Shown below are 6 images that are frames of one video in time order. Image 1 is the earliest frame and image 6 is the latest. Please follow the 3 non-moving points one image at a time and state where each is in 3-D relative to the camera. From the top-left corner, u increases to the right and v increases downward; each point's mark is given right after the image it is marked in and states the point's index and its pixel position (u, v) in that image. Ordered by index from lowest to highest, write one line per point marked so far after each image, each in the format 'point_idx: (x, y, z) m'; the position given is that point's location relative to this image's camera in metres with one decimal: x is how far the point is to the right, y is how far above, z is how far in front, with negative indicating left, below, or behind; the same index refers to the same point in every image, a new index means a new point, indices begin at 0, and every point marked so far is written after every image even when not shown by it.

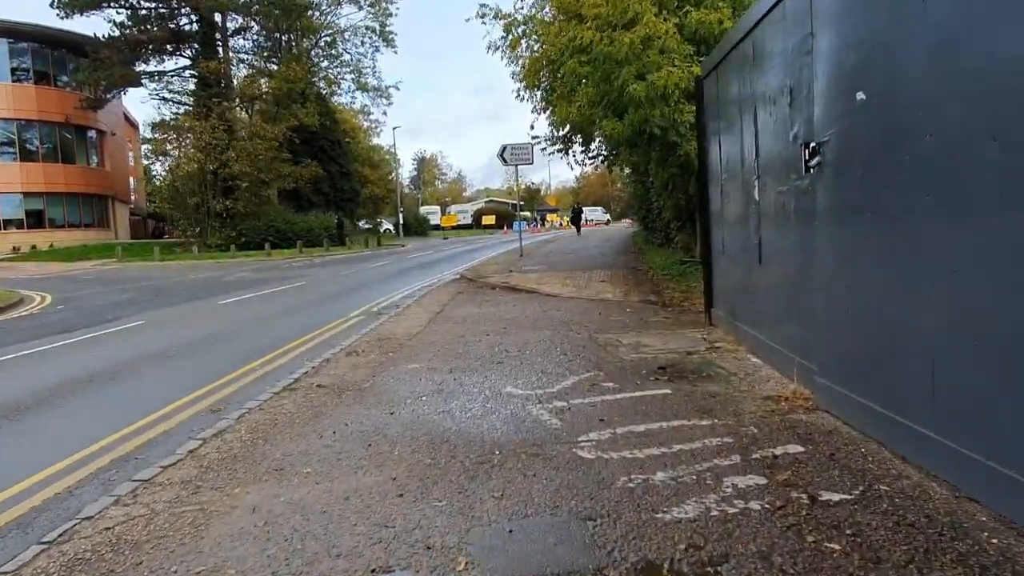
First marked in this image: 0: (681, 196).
0: (+3.2, +1.8, +15.9) m
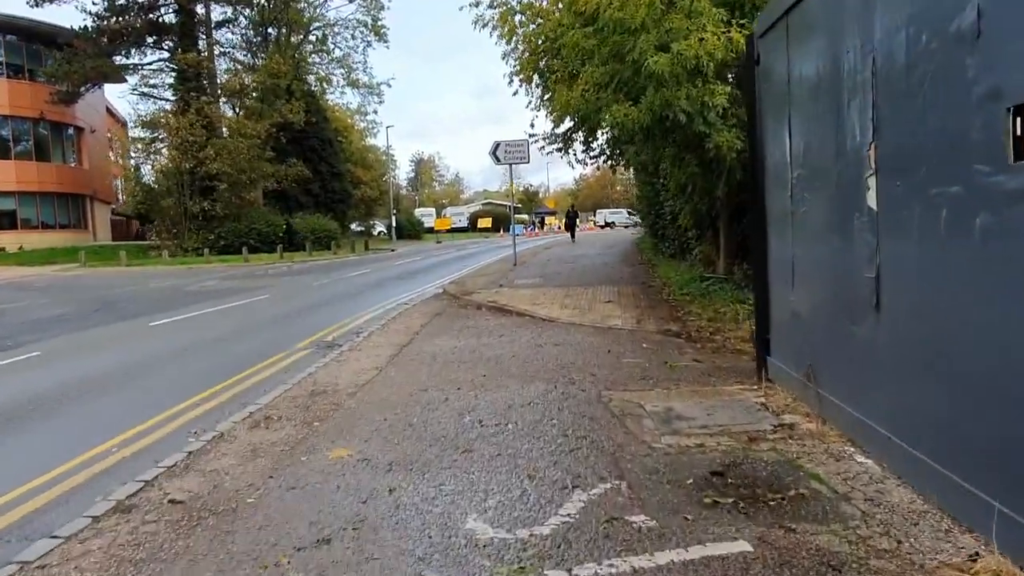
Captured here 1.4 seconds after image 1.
0: (+3.0, +1.4, +13.4) m
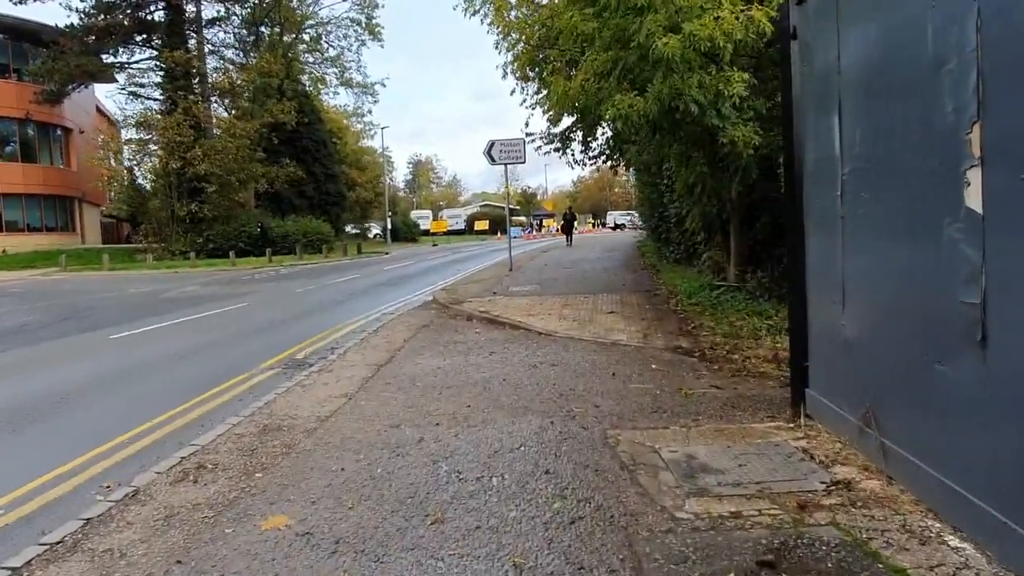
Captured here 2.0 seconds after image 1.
0: (+2.9, +1.3, +12.4) m
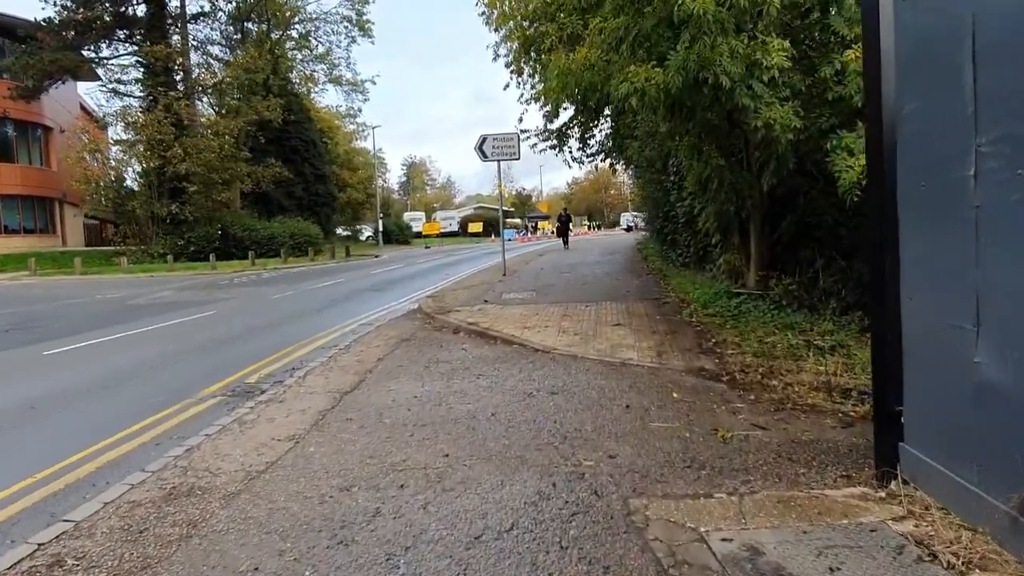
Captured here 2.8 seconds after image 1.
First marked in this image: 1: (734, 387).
0: (+2.8, +1.2, +11.0) m
1: (+1.8, -0.8, +6.8) m
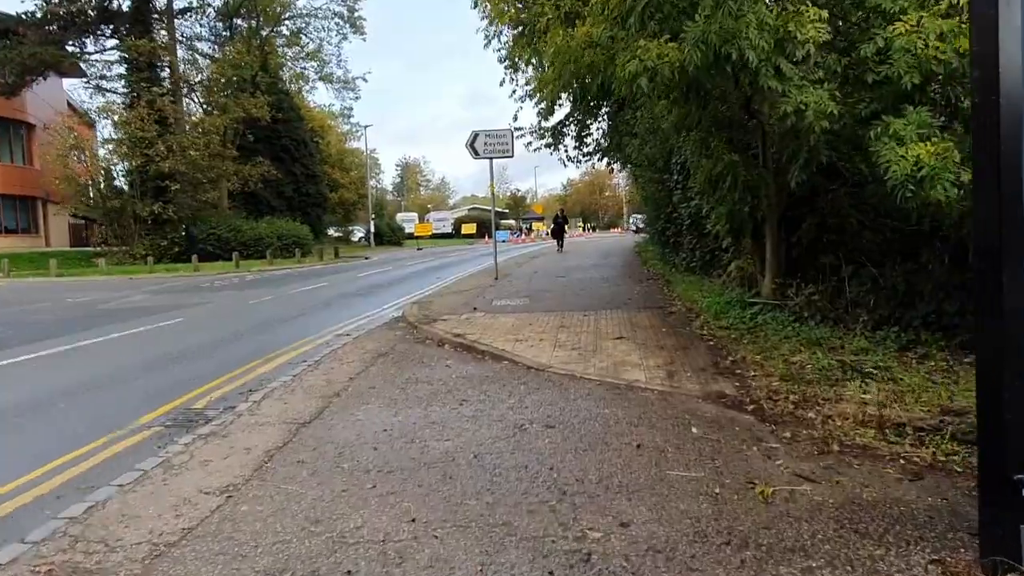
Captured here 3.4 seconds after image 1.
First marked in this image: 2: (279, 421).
0: (+2.7, +1.1, +9.9) m
1: (+1.7, -0.9, +5.7) m
2: (-1.7, -1.0, +6.1) m
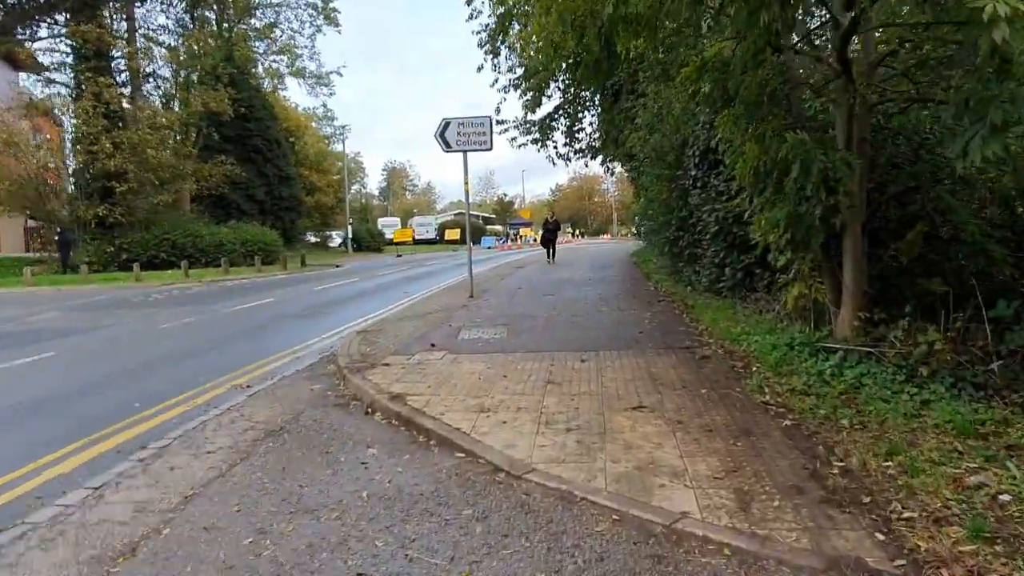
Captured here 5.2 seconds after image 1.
0: (+2.5, +0.8, +6.7) m
1: (+1.5, -1.2, +2.5) m
2: (-1.9, -1.2, +2.8) m
